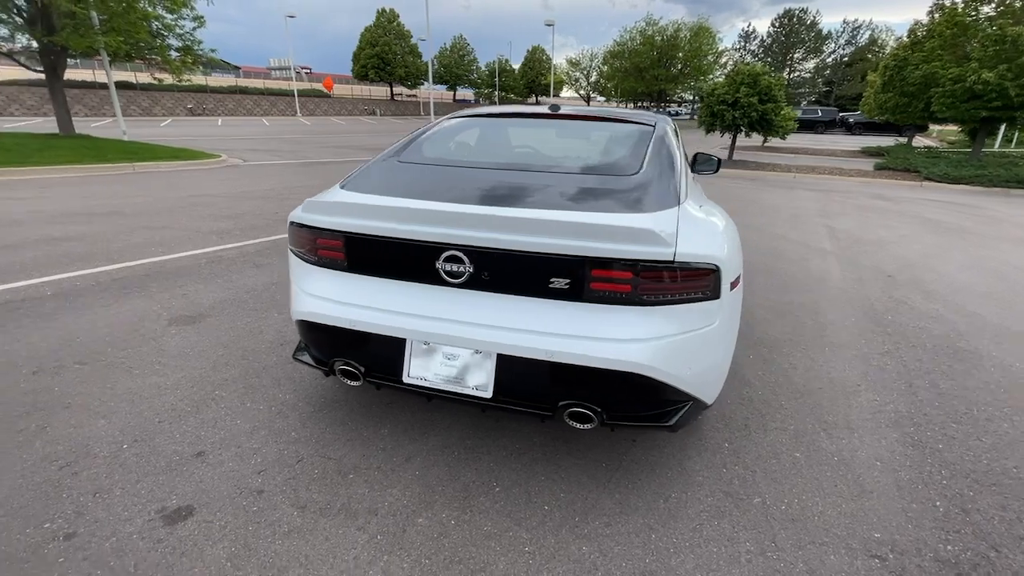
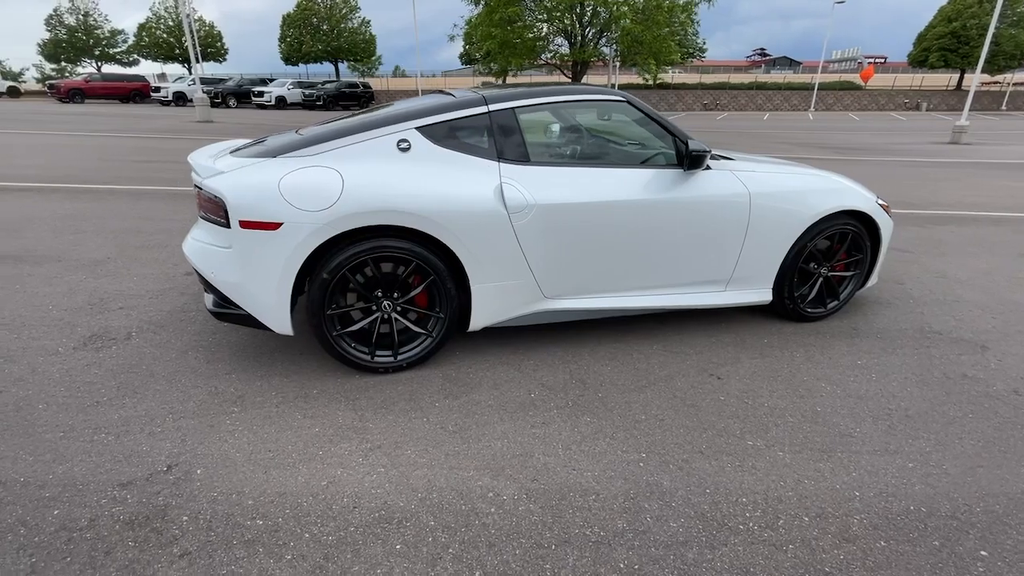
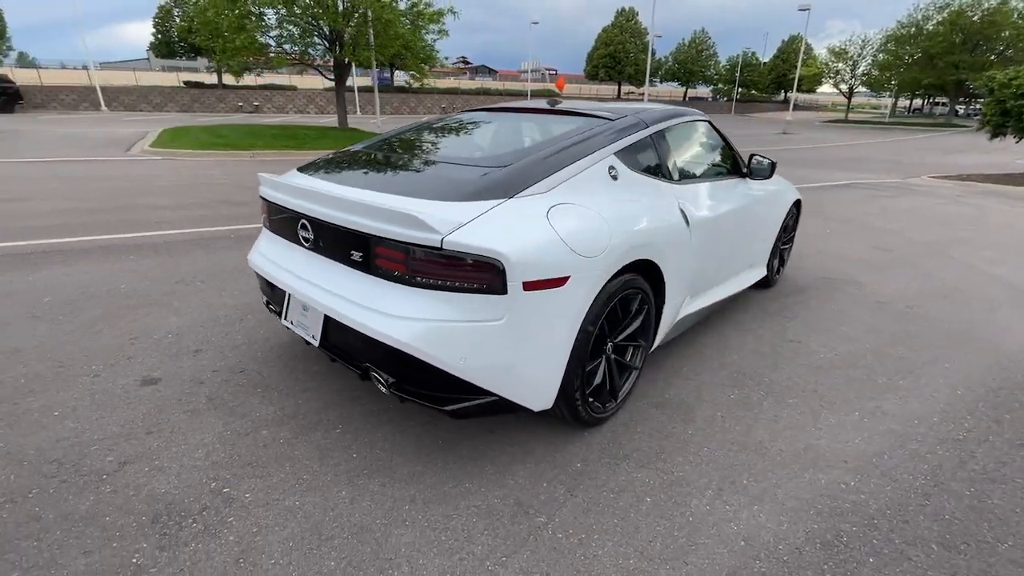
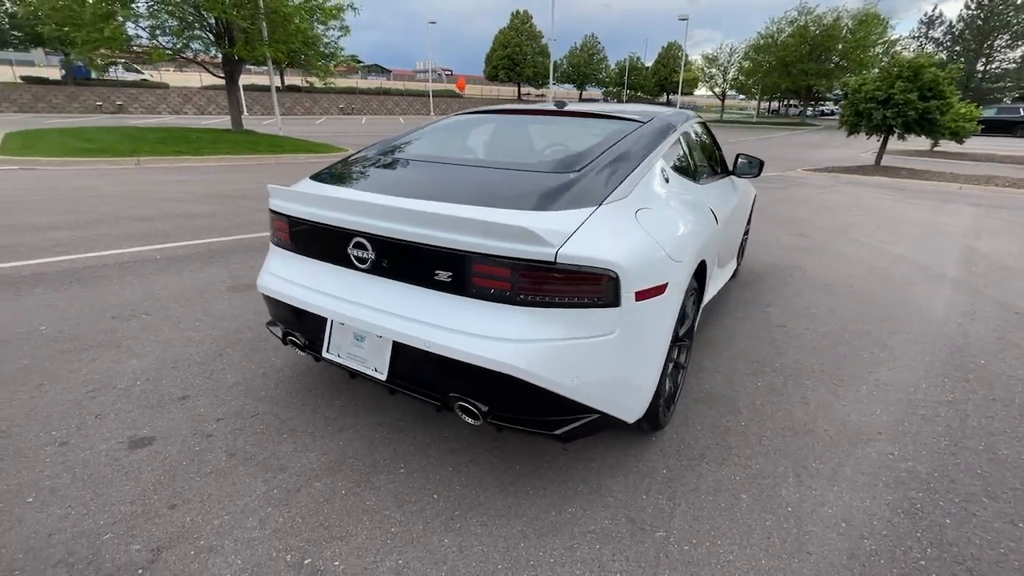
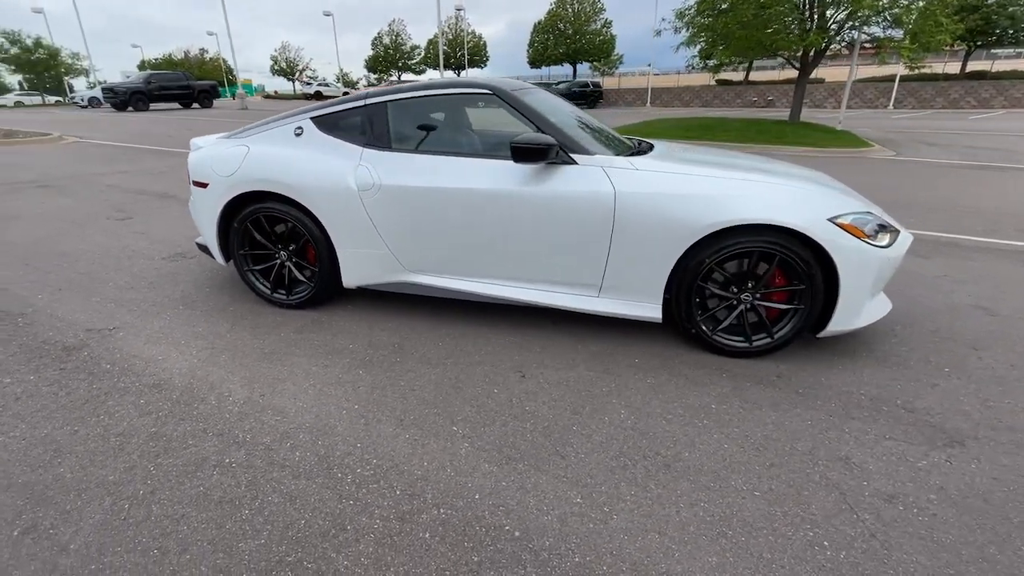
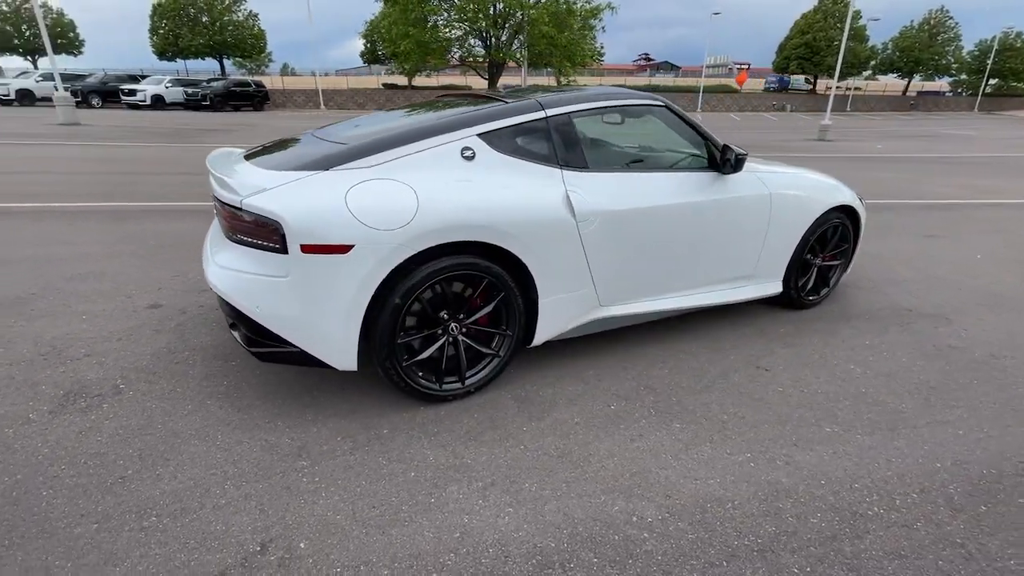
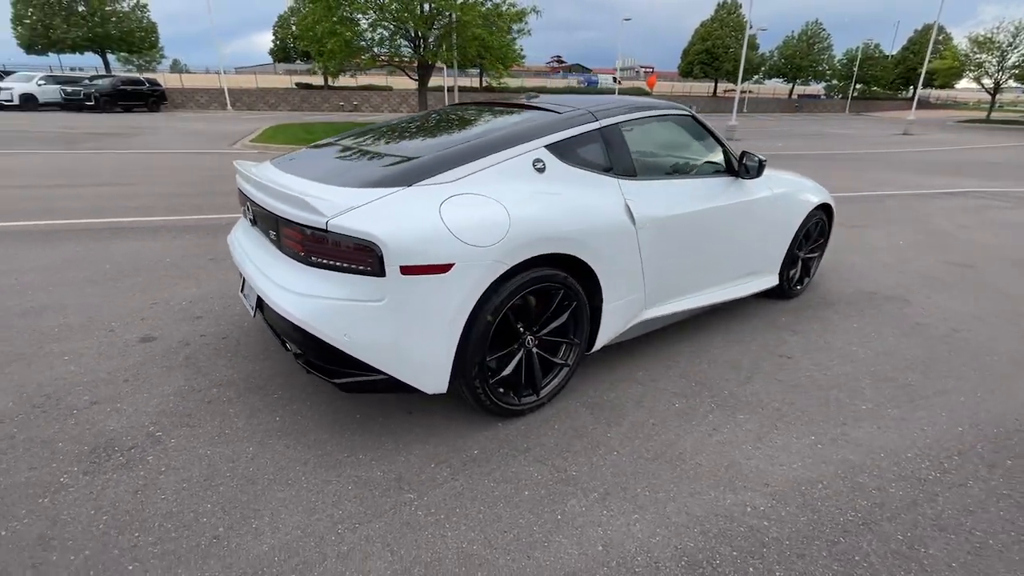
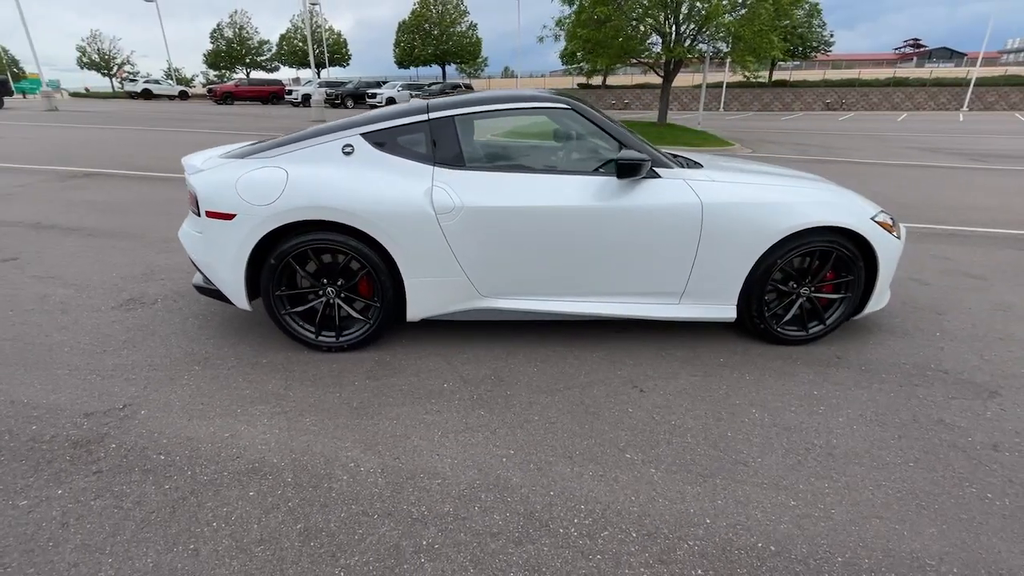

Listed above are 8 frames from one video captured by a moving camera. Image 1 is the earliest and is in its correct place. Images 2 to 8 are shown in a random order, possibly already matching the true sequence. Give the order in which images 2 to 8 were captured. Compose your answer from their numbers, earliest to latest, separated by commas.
4, 3, 7, 6, 2, 8, 5
